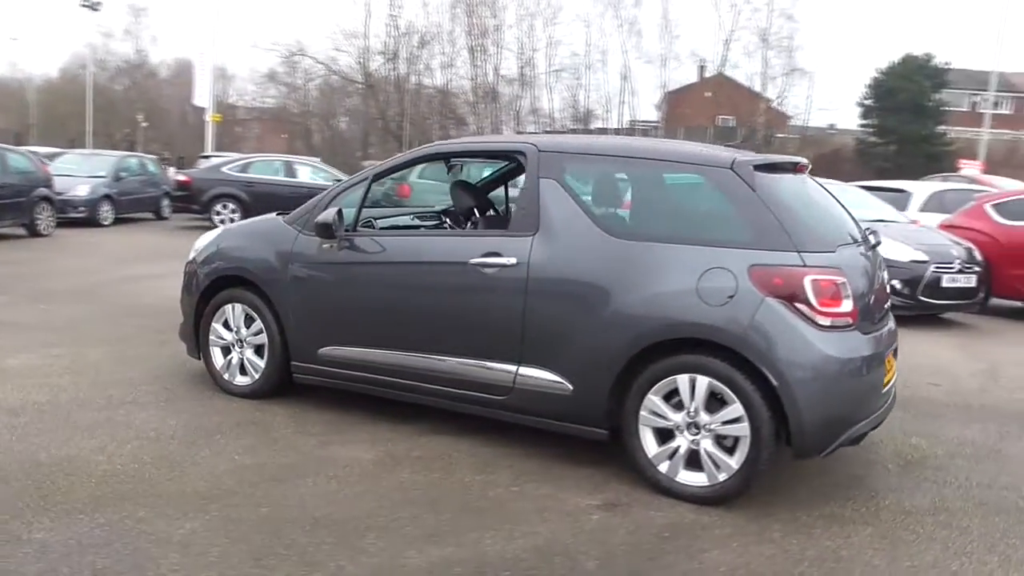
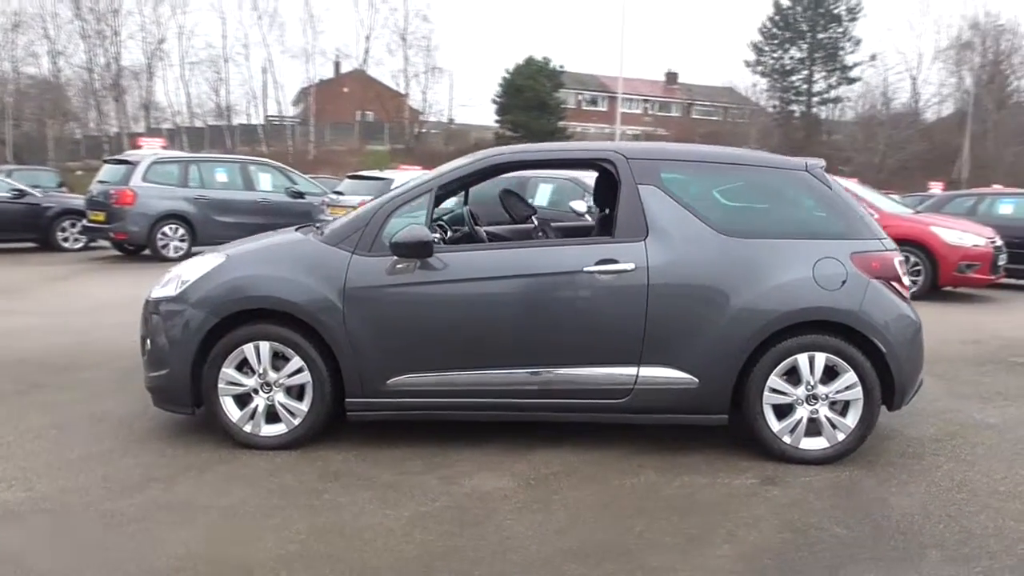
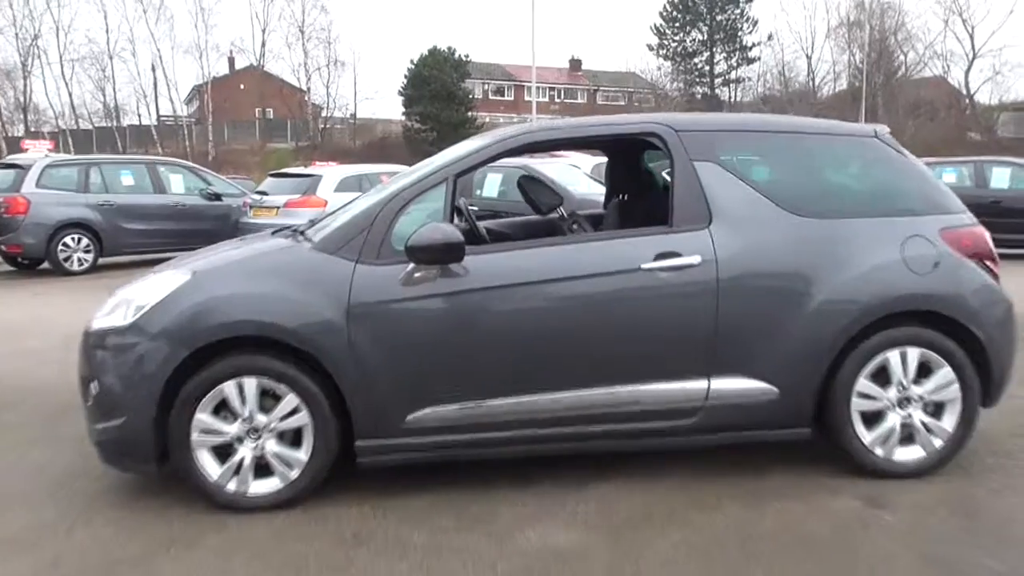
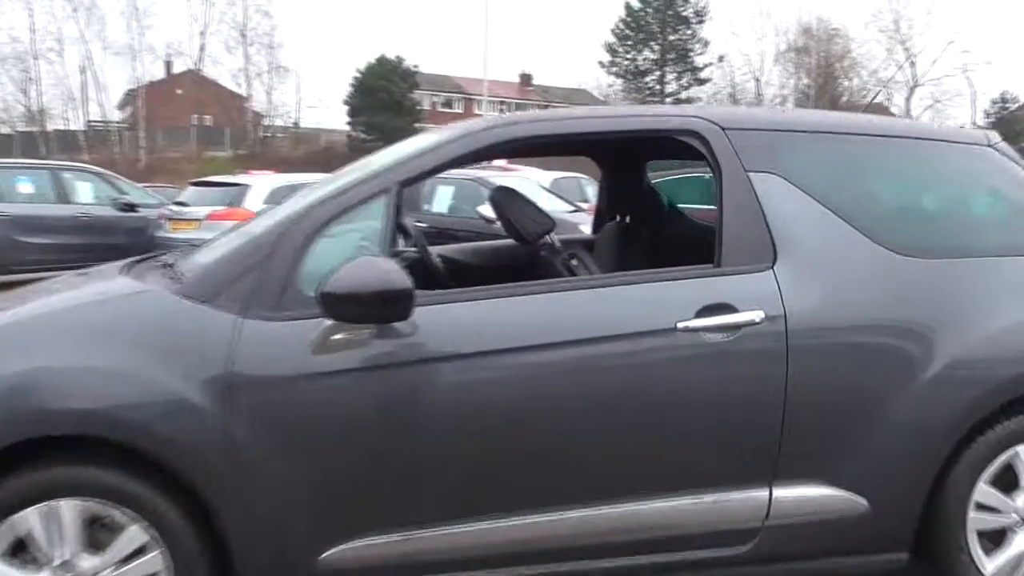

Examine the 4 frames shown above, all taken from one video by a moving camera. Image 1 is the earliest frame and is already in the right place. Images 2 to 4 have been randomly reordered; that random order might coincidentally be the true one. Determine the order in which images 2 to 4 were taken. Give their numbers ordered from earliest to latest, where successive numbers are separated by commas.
2, 3, 4
